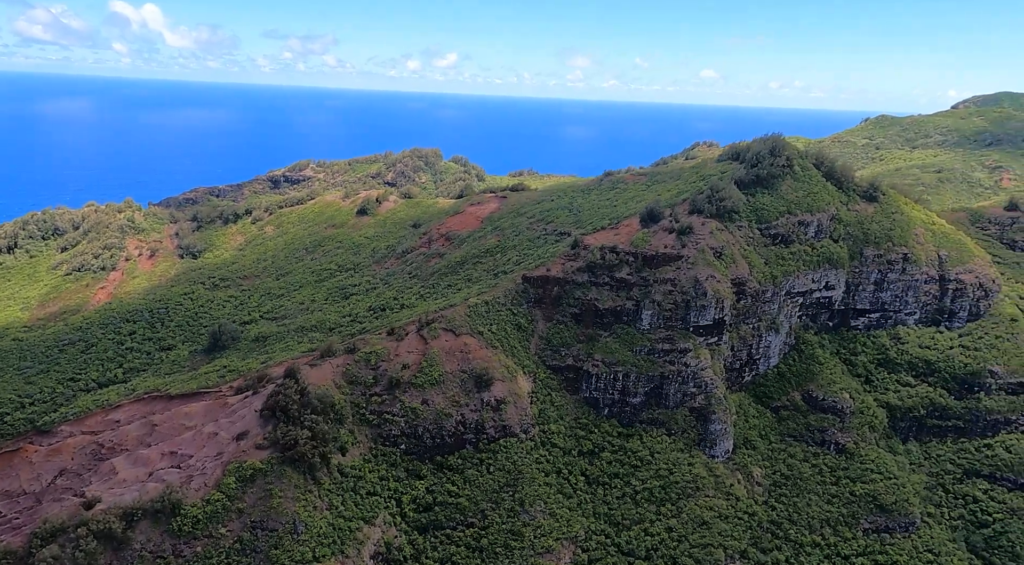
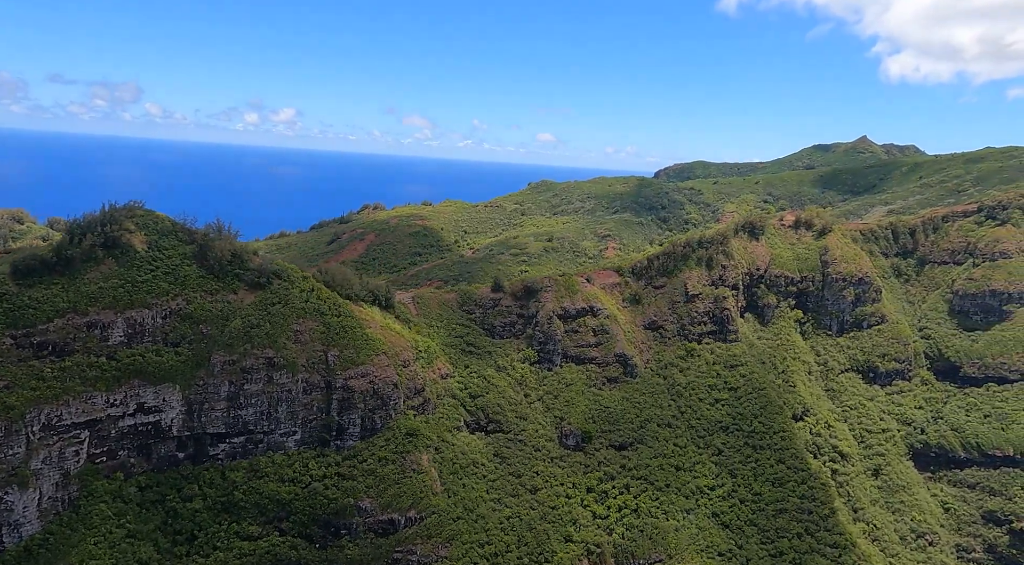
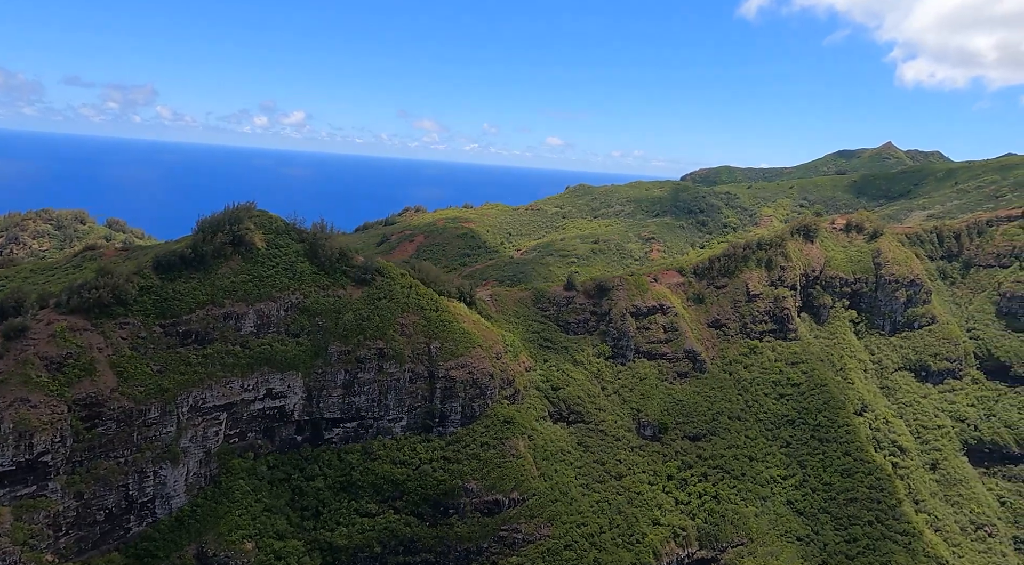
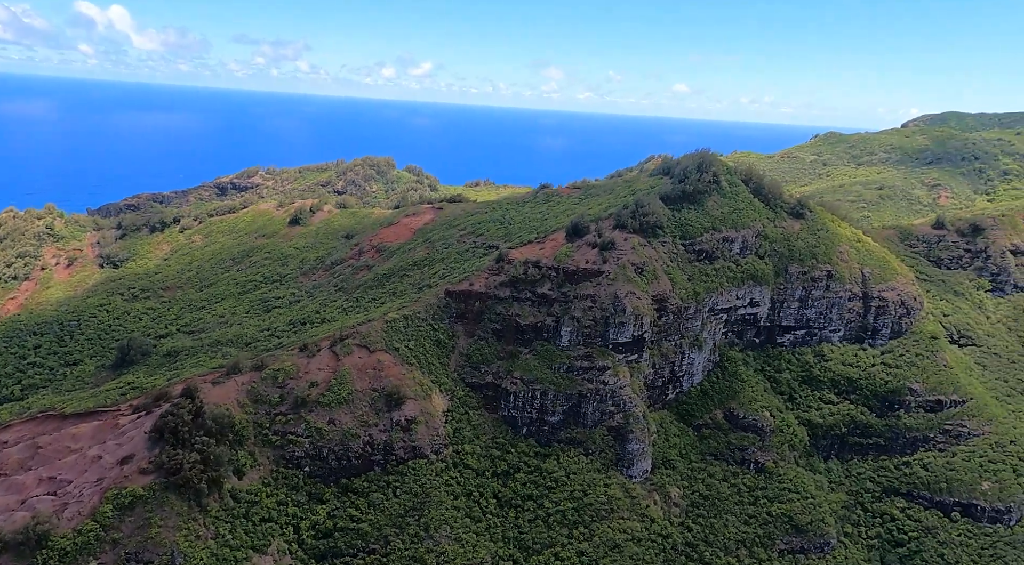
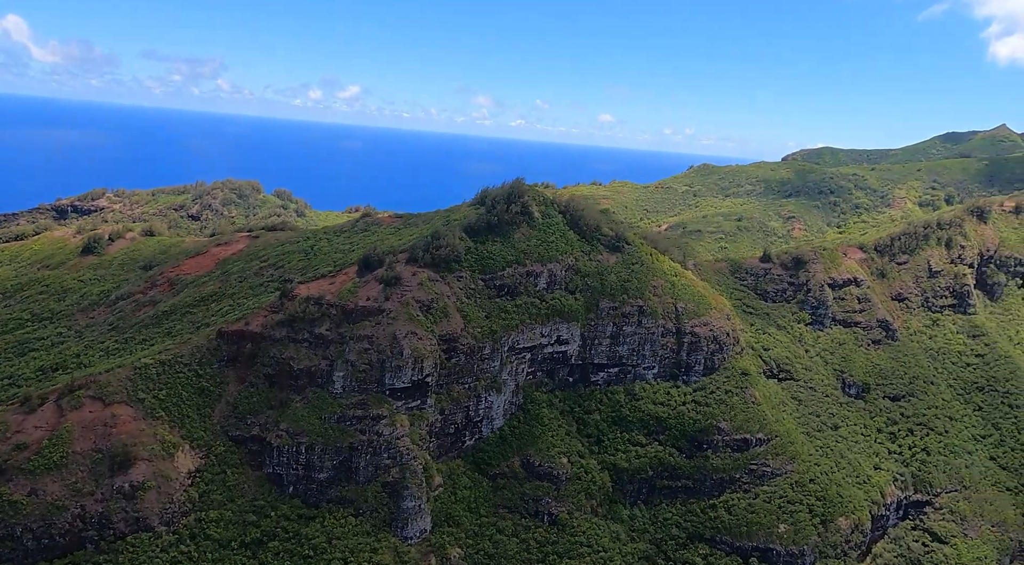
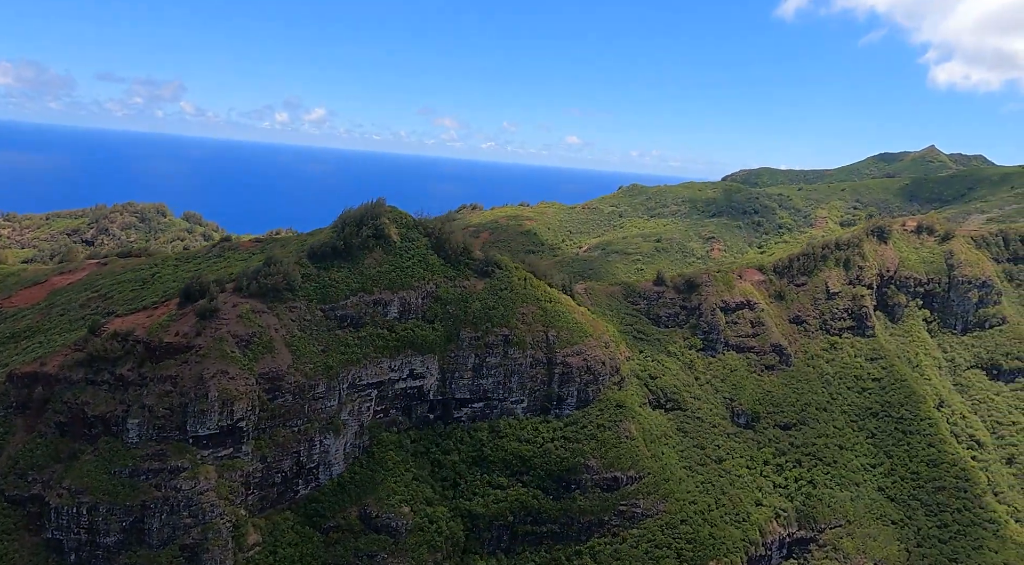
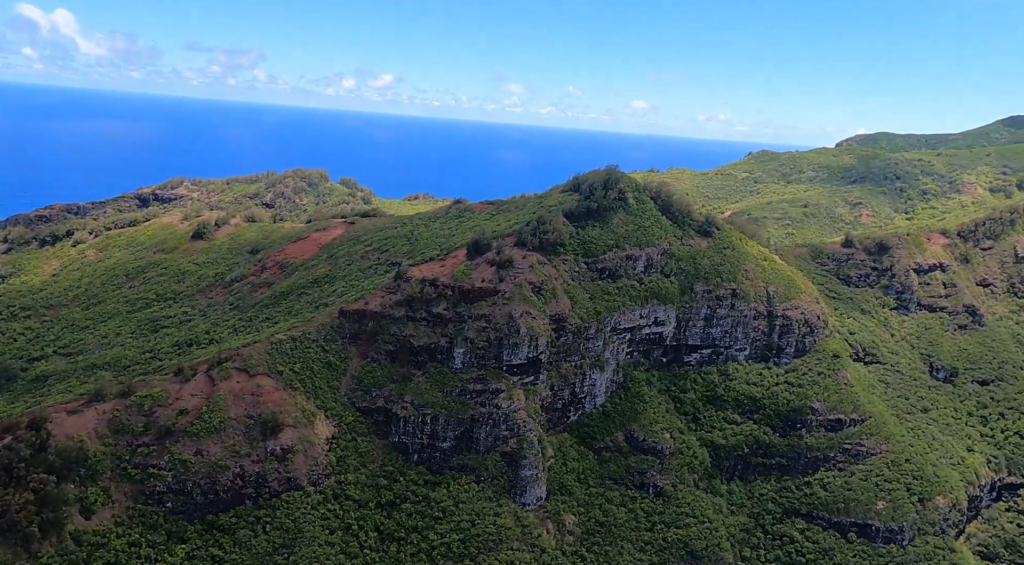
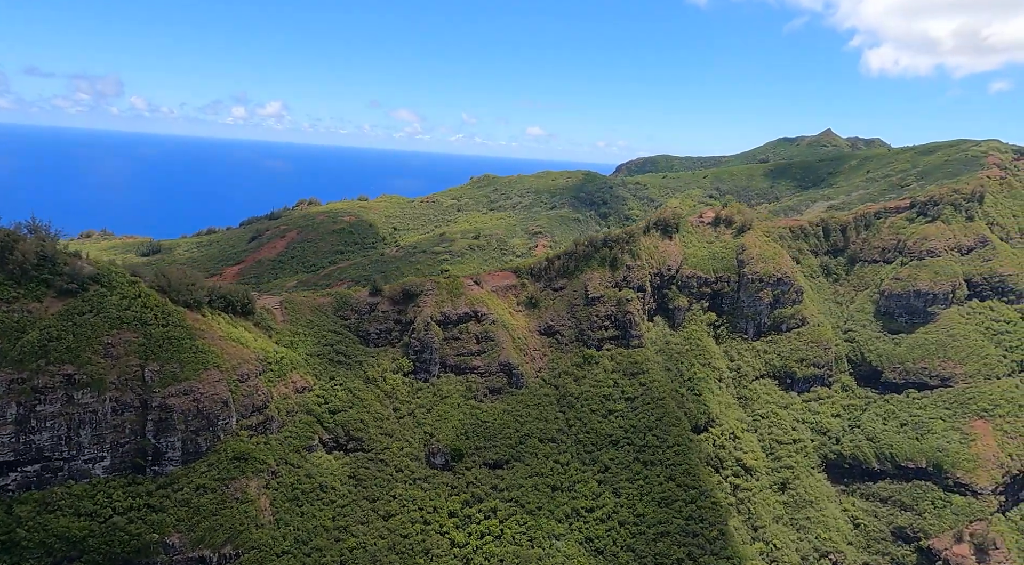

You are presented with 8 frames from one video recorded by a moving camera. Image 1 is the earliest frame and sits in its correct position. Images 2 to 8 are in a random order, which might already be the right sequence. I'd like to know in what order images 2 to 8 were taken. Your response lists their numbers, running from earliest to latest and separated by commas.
4, 7, 5, 6, 3, 2, 8
